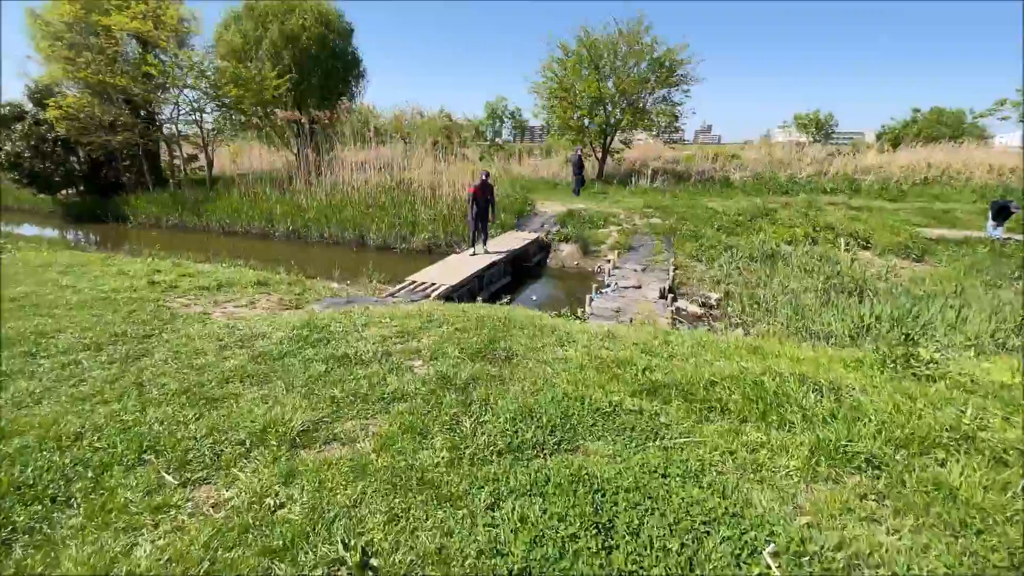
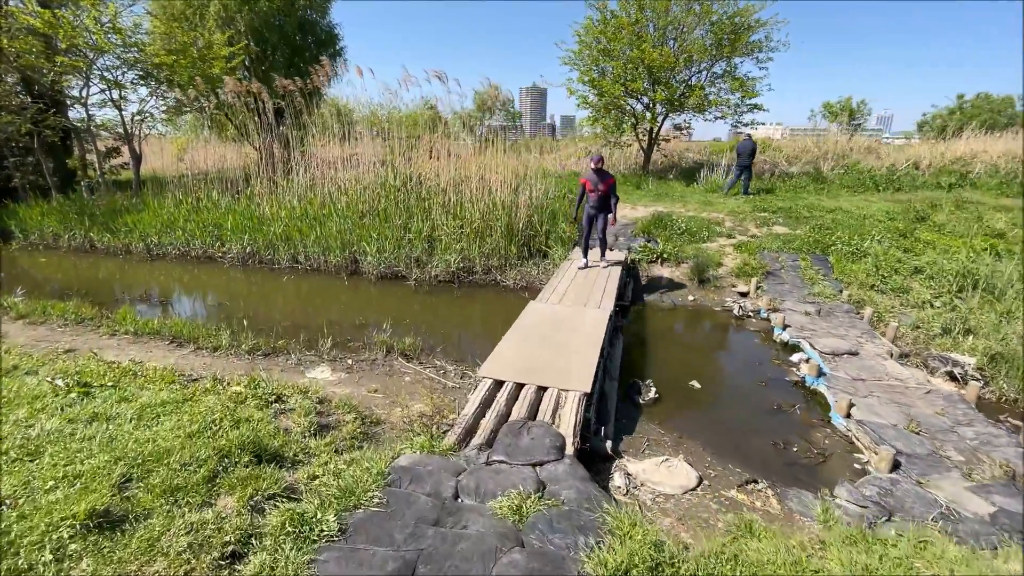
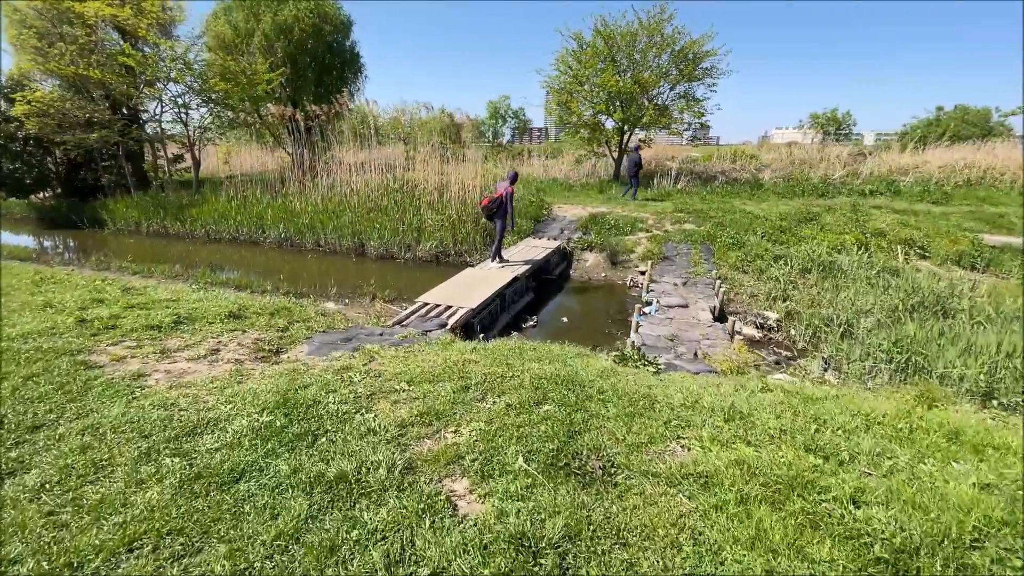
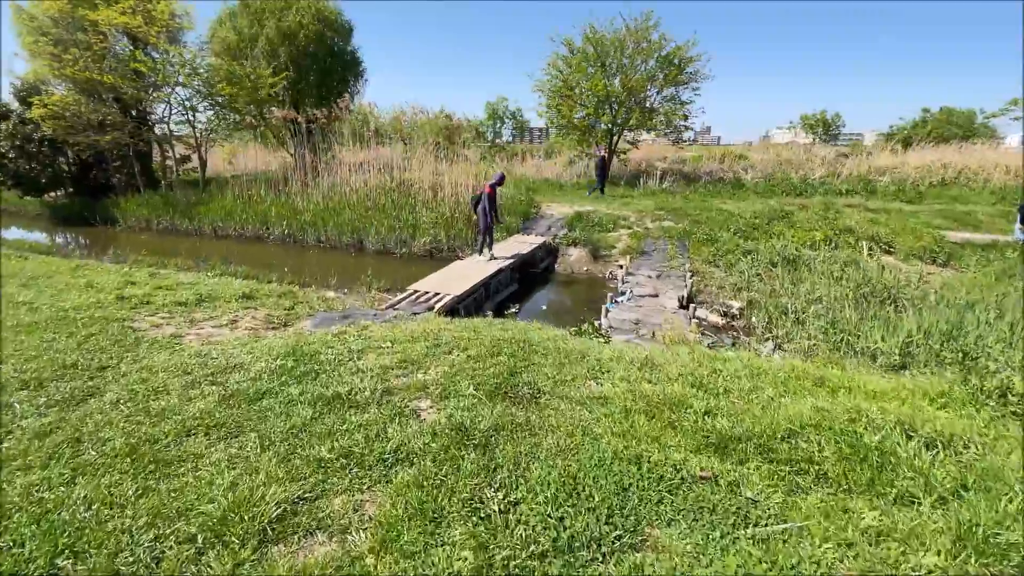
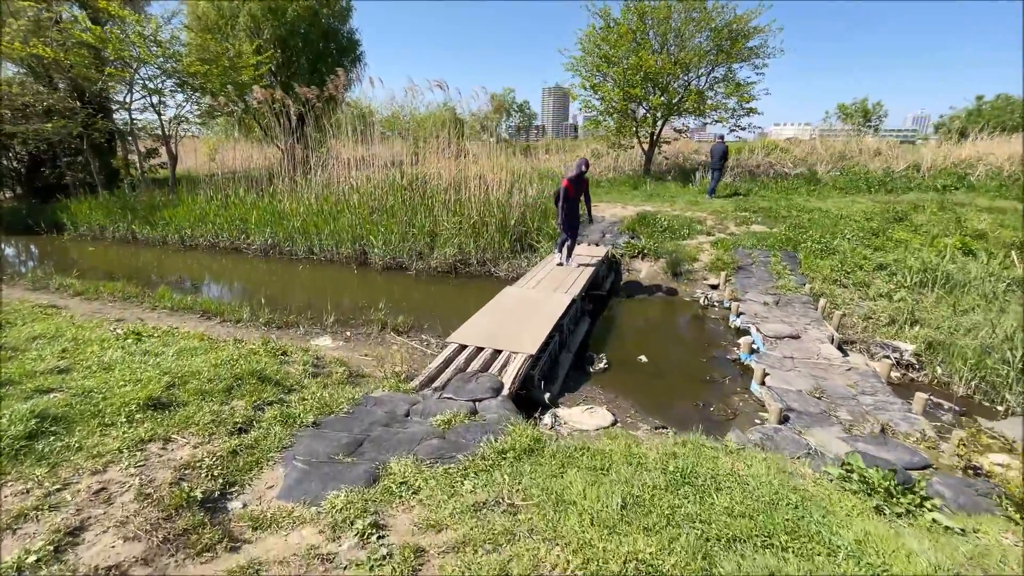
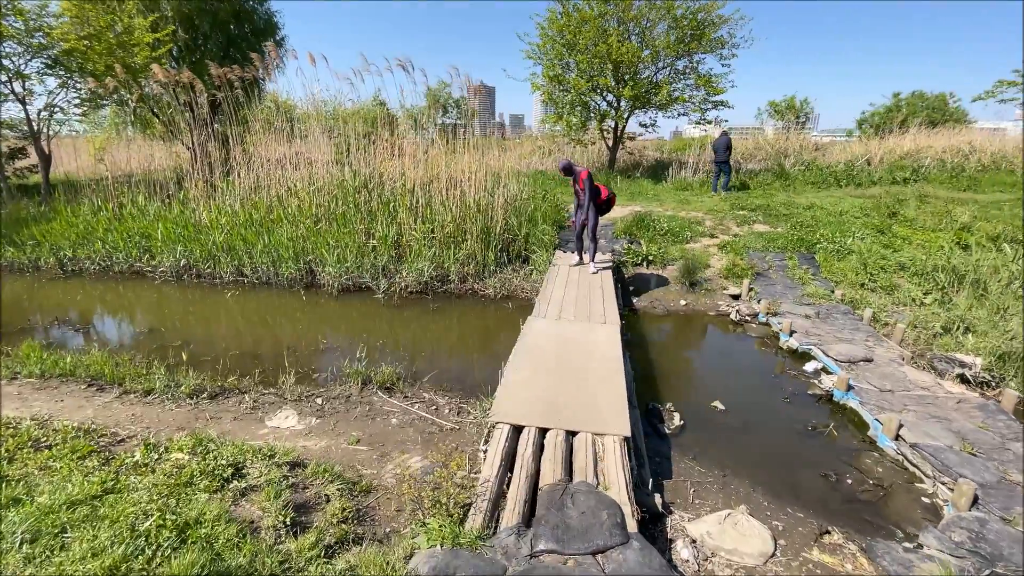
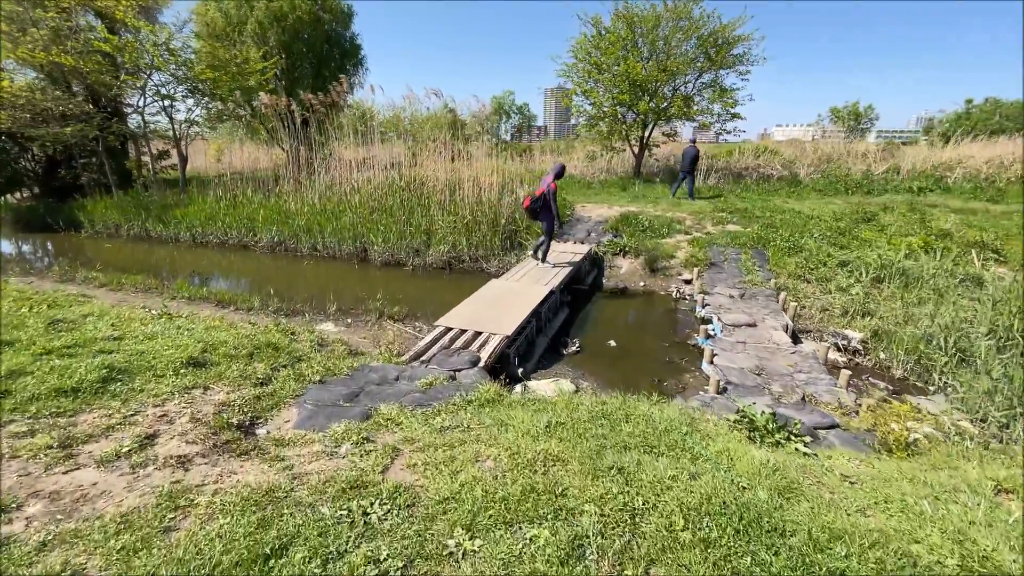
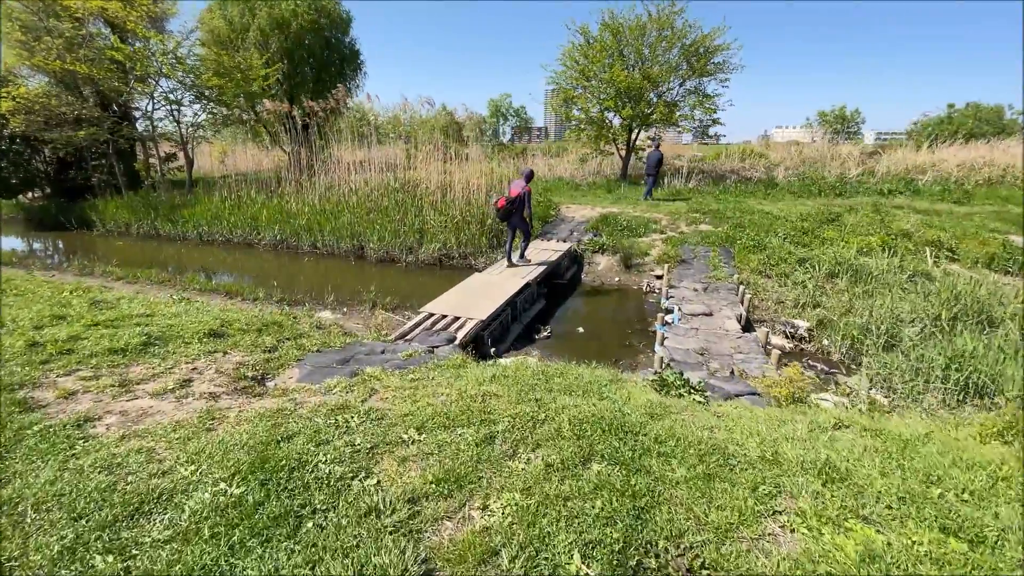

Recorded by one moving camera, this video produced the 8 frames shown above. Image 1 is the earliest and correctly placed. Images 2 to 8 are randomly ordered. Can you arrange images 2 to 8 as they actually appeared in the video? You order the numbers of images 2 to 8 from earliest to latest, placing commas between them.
4, 3, 8, 7, 5, 2, 6
